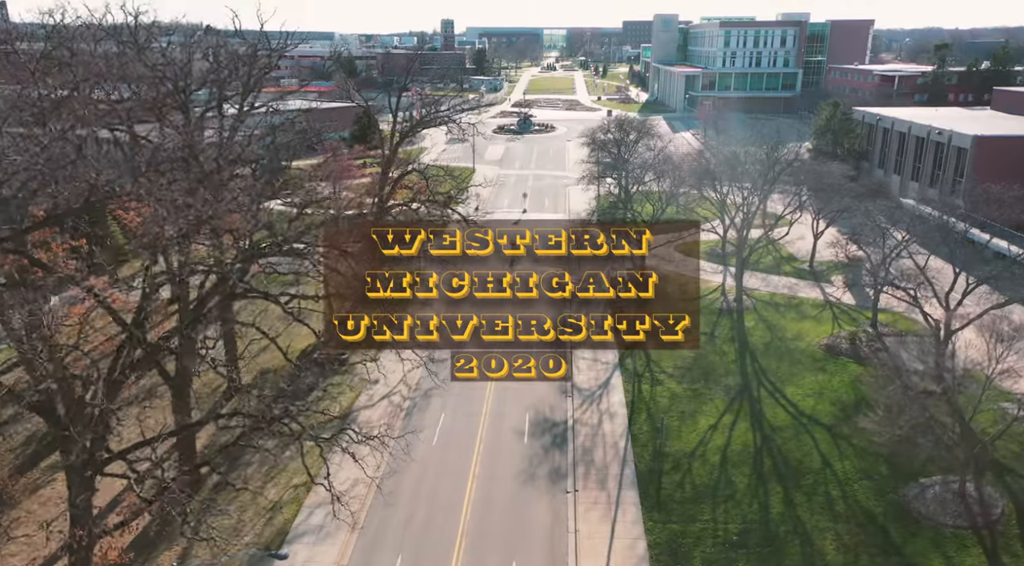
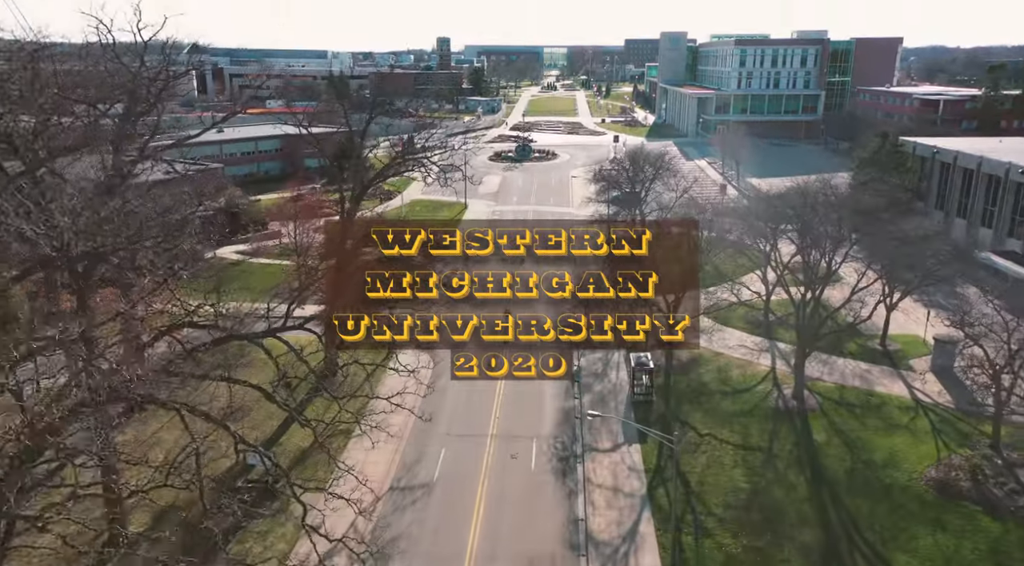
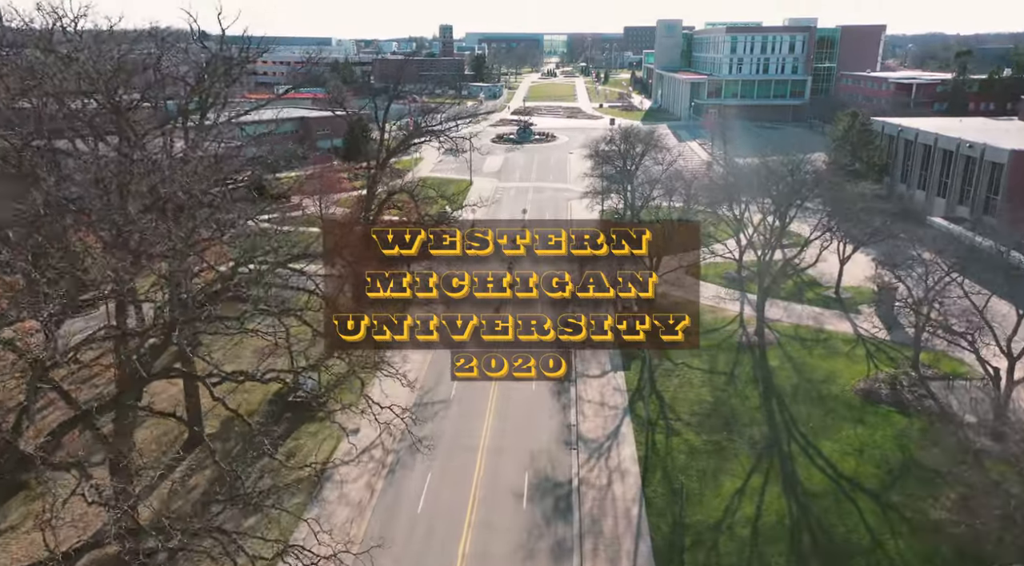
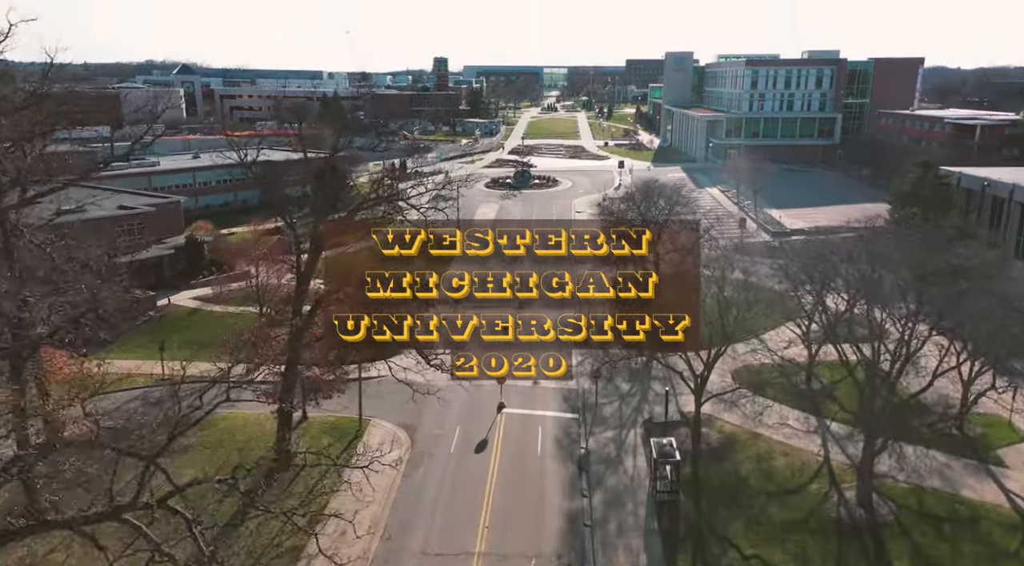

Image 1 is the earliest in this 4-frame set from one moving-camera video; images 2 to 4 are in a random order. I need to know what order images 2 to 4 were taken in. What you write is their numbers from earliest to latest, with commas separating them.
3, 2, 4
